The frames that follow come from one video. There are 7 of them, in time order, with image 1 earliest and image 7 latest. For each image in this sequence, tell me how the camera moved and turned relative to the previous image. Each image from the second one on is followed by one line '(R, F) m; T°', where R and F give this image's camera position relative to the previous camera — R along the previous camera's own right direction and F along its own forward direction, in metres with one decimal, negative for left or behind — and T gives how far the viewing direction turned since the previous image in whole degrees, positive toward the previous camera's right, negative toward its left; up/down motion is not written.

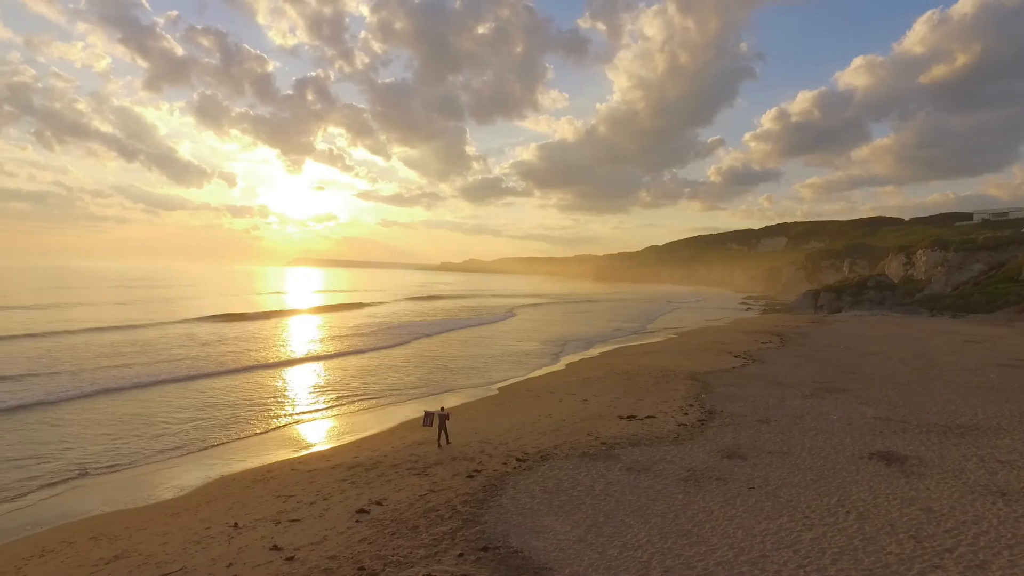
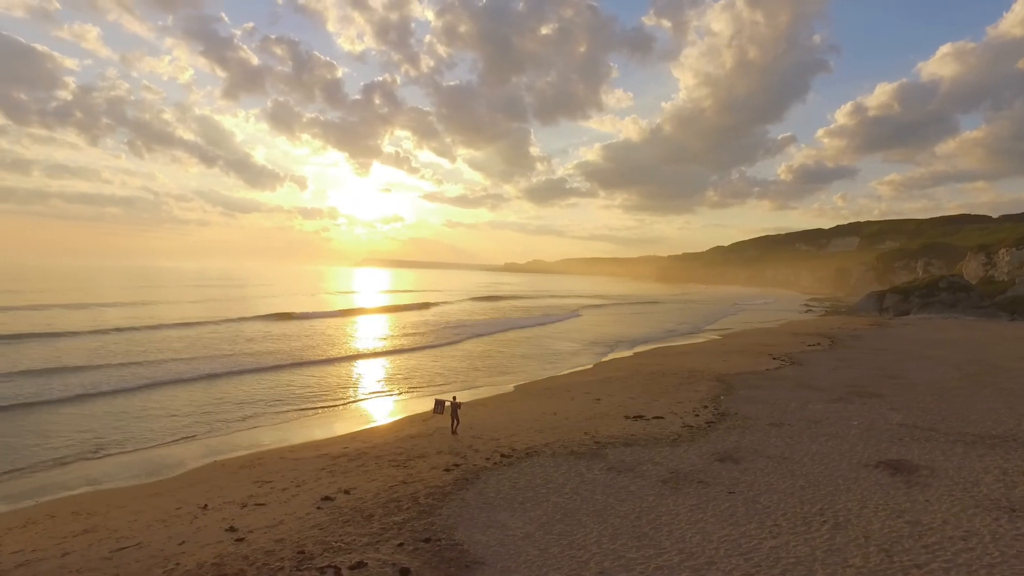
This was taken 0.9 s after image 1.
(+1.5, +0.2) m; -6°
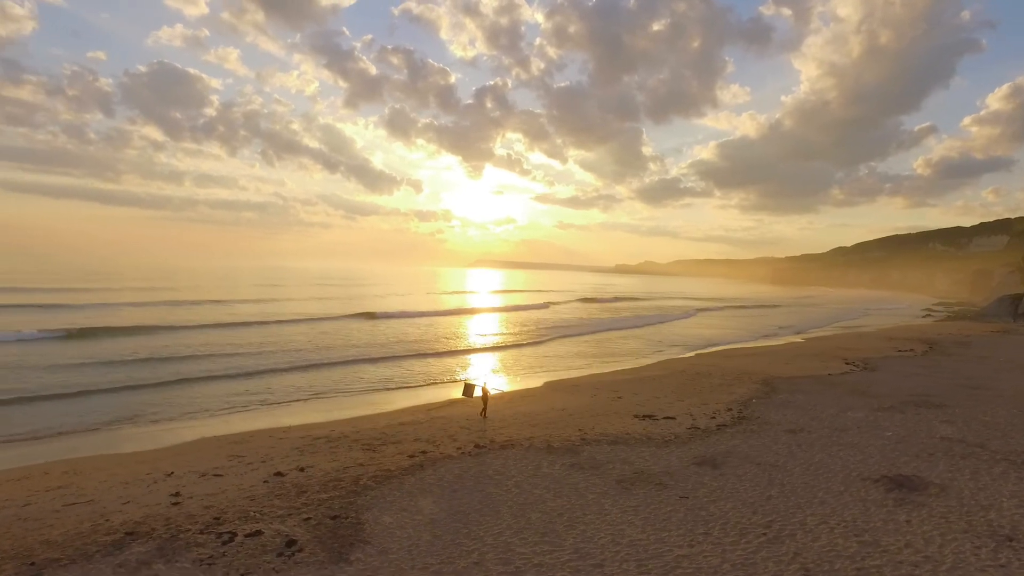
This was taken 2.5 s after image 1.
(+2.4, +0.4) m; -10°
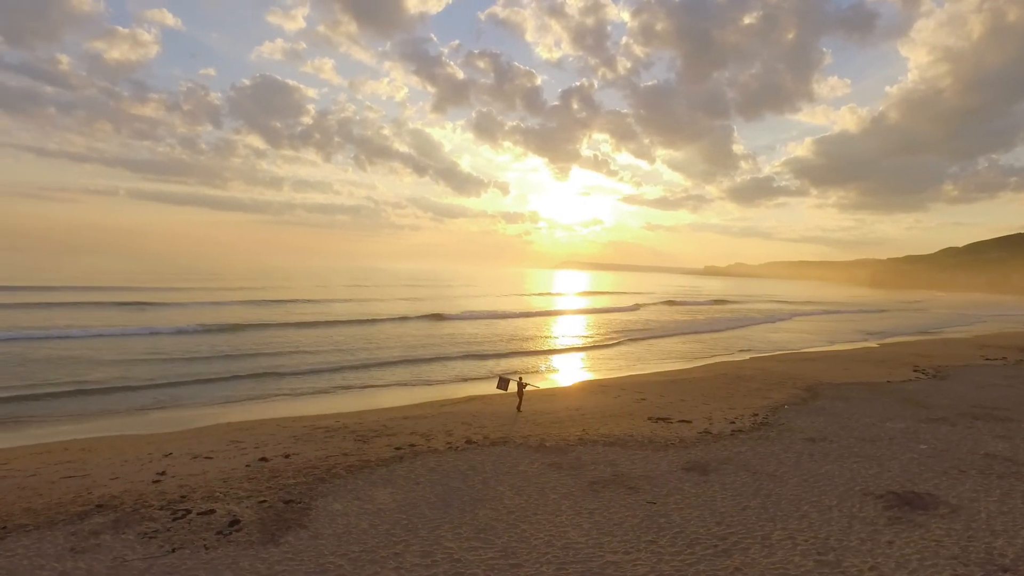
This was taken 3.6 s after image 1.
(+1.7, +0.3) m; -8°
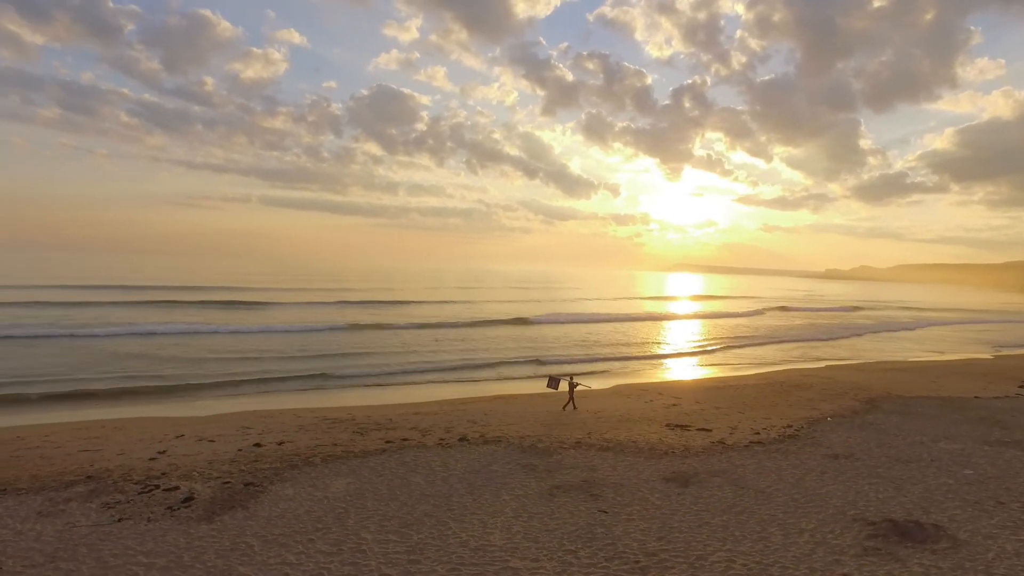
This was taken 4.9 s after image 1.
(+2.0, +0.3) m; -10°
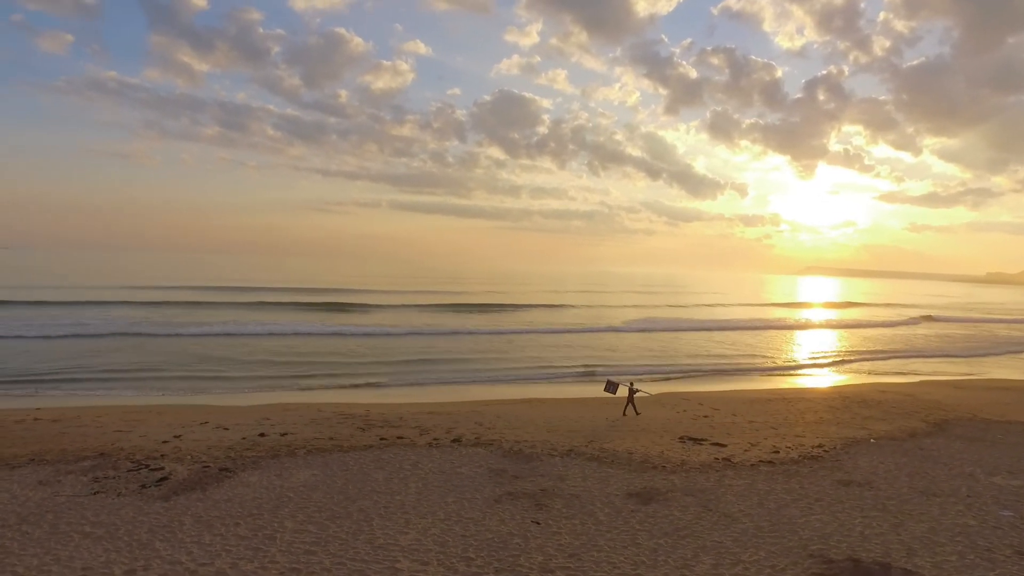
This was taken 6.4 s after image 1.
(+2.3, +0.3) m; -11°
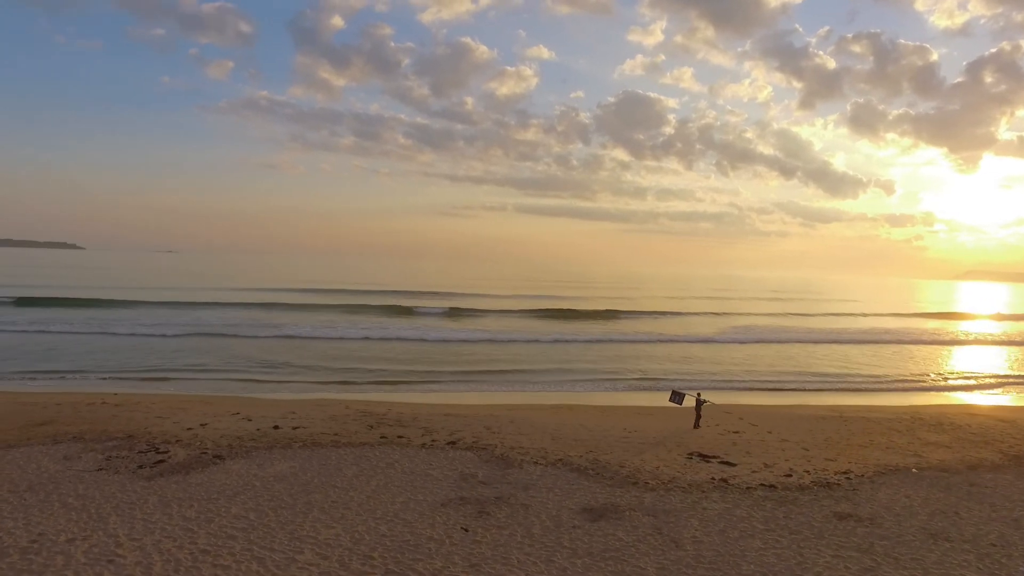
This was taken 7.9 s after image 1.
(+2.3, +0.3) m; -11°
